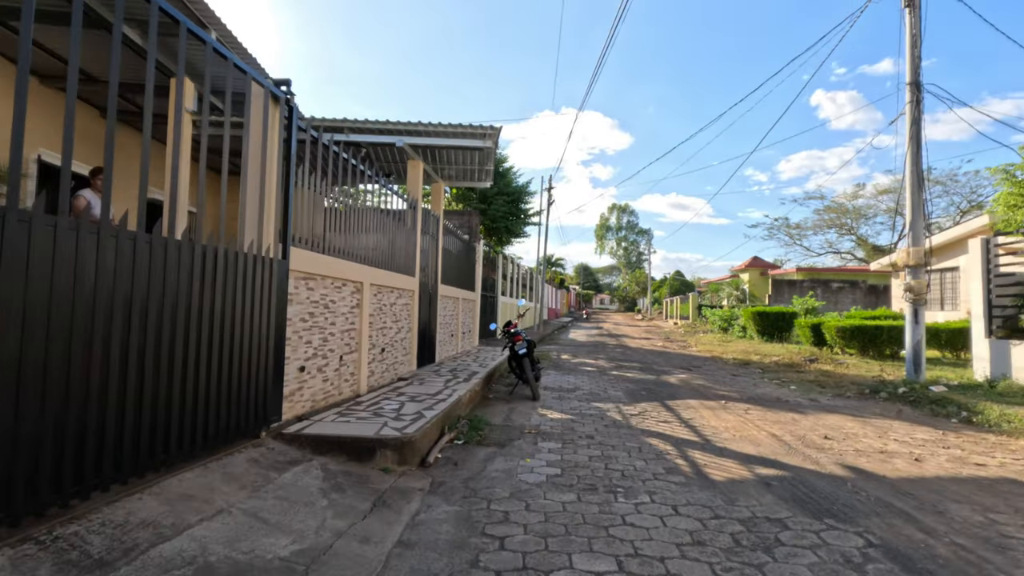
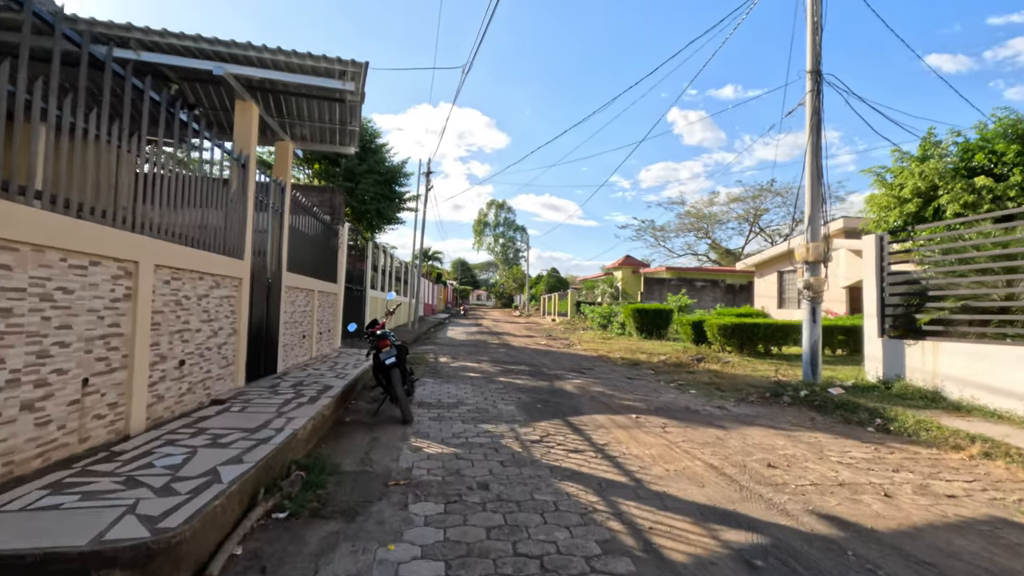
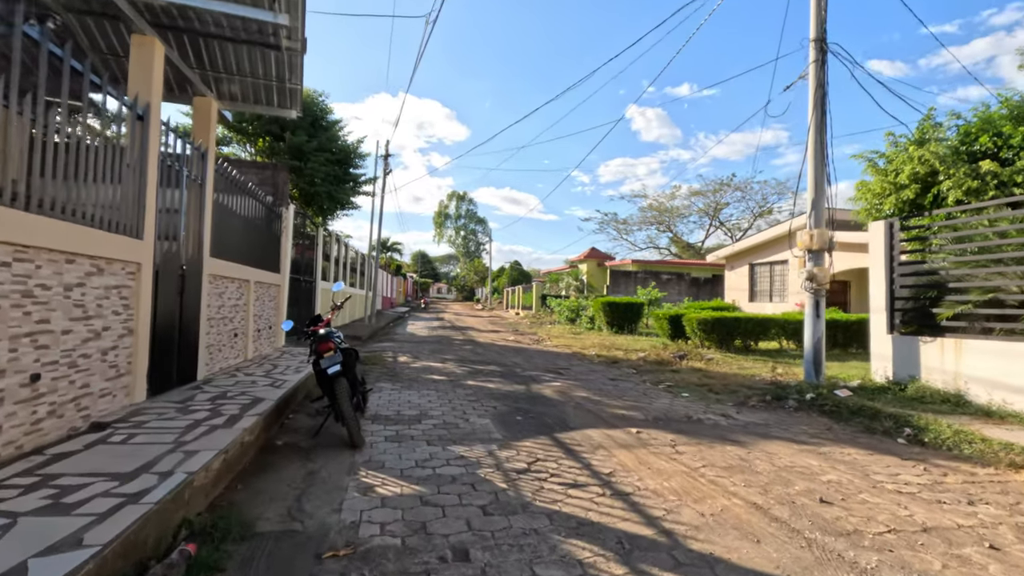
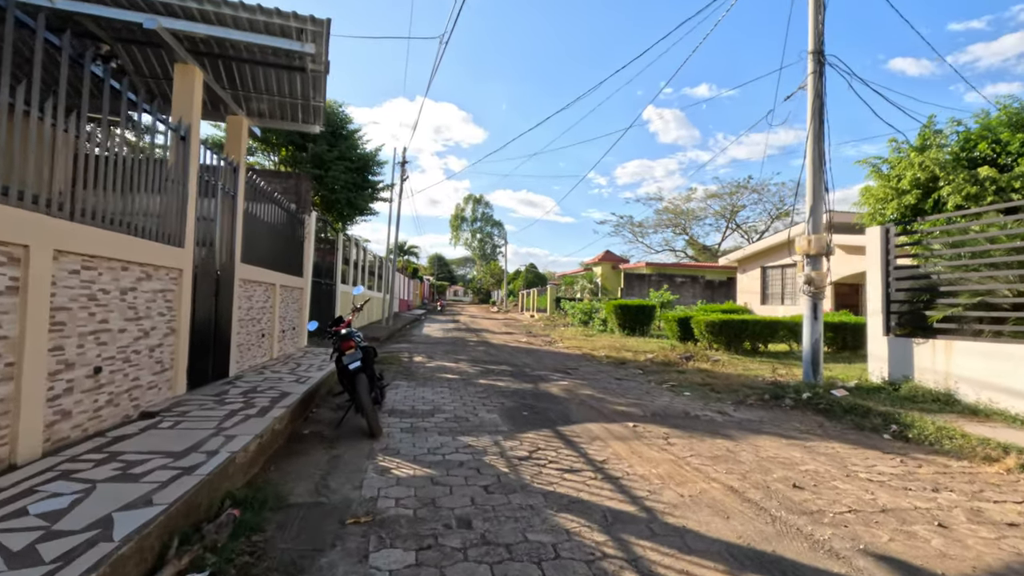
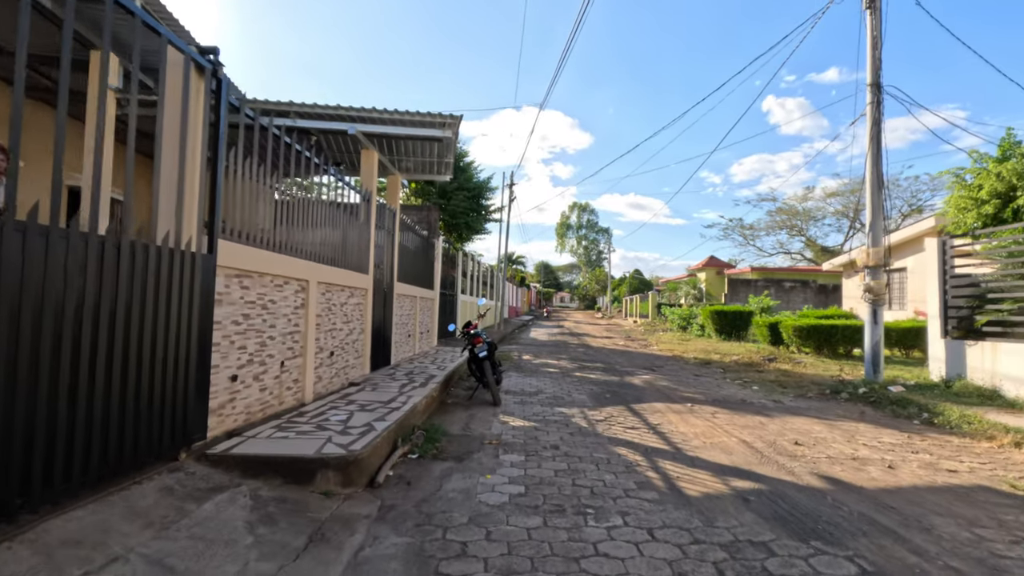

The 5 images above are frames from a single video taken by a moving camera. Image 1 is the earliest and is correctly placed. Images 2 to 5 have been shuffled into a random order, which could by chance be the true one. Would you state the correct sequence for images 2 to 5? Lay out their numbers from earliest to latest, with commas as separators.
5, 2, 4, 3
